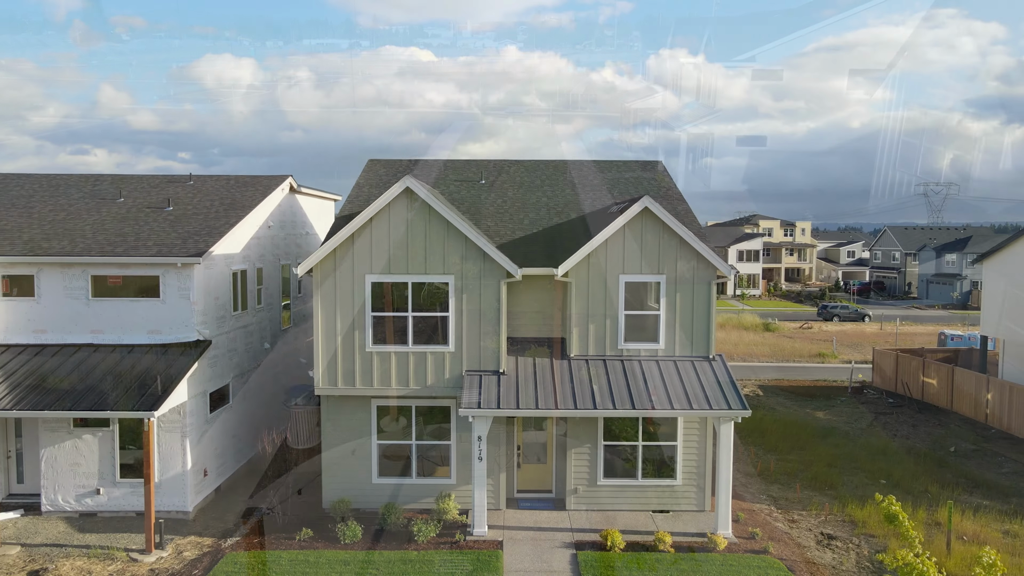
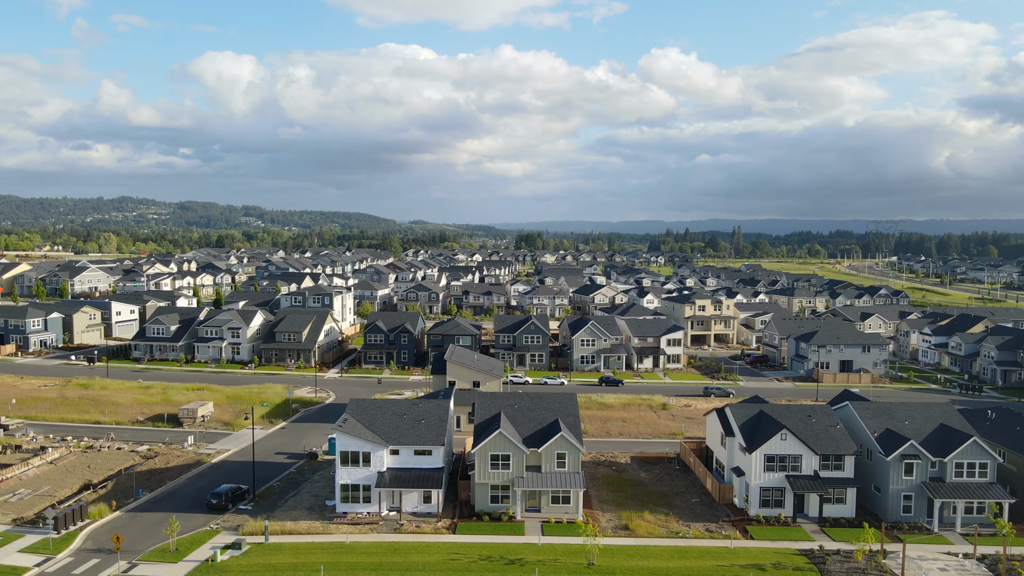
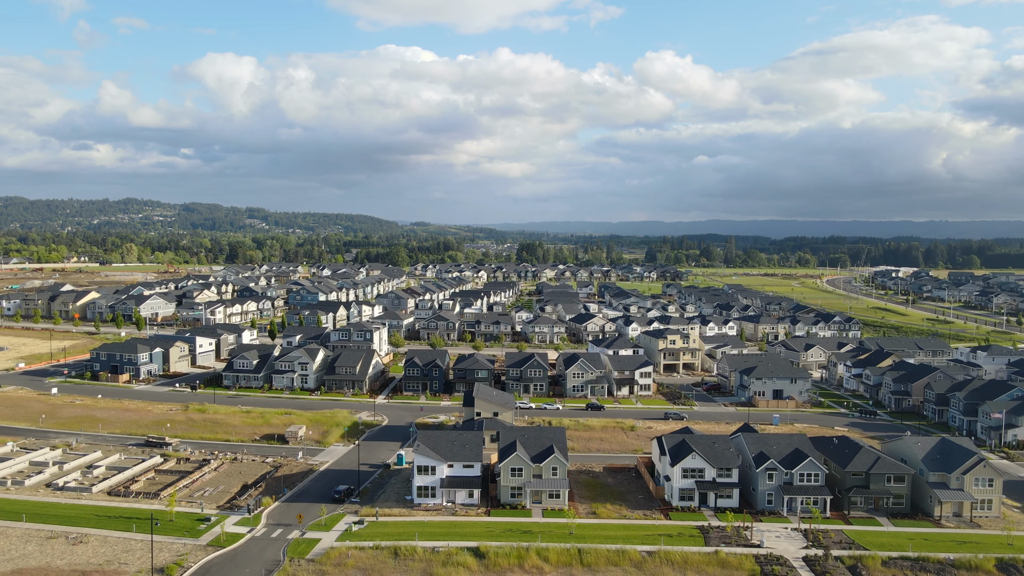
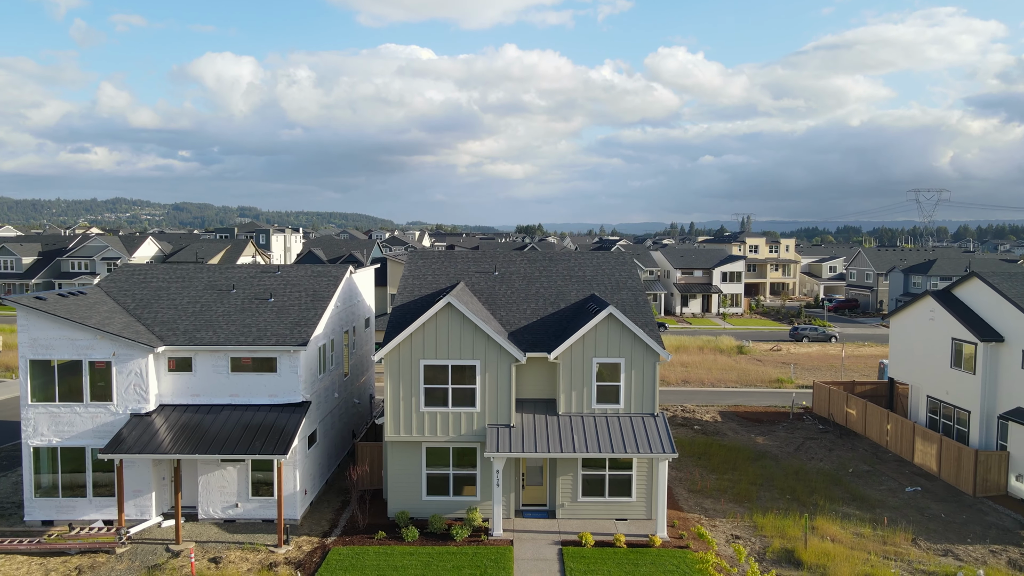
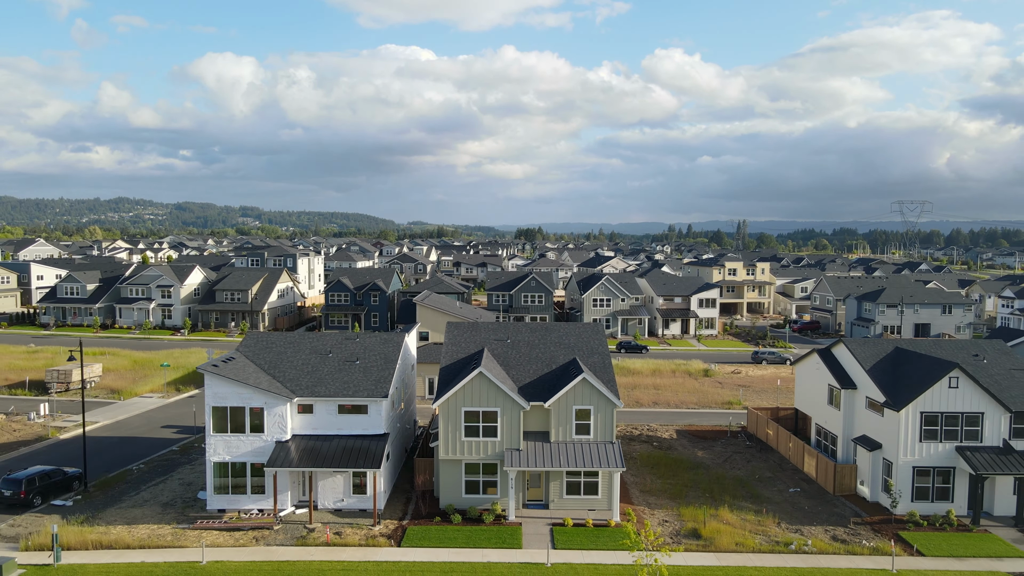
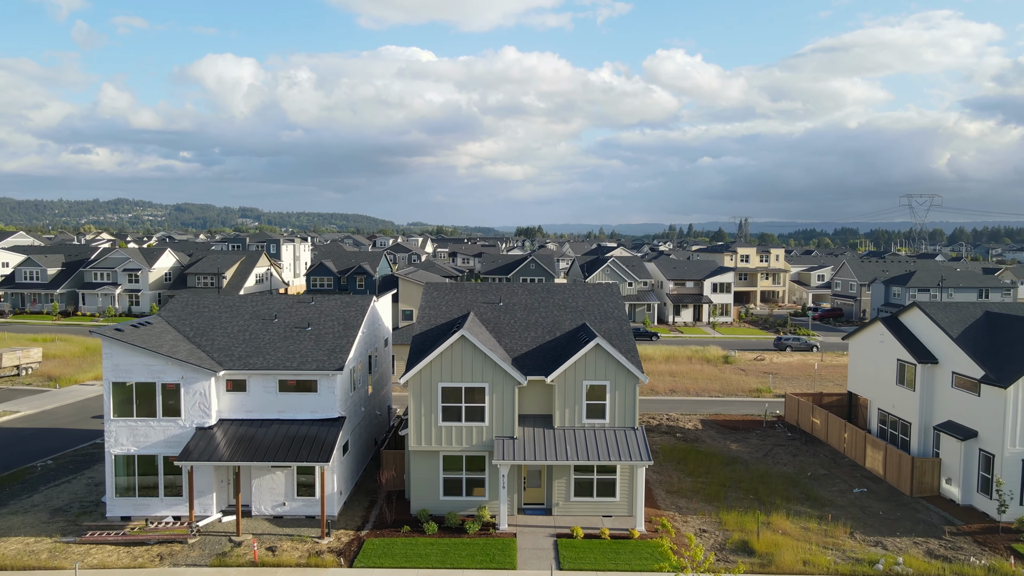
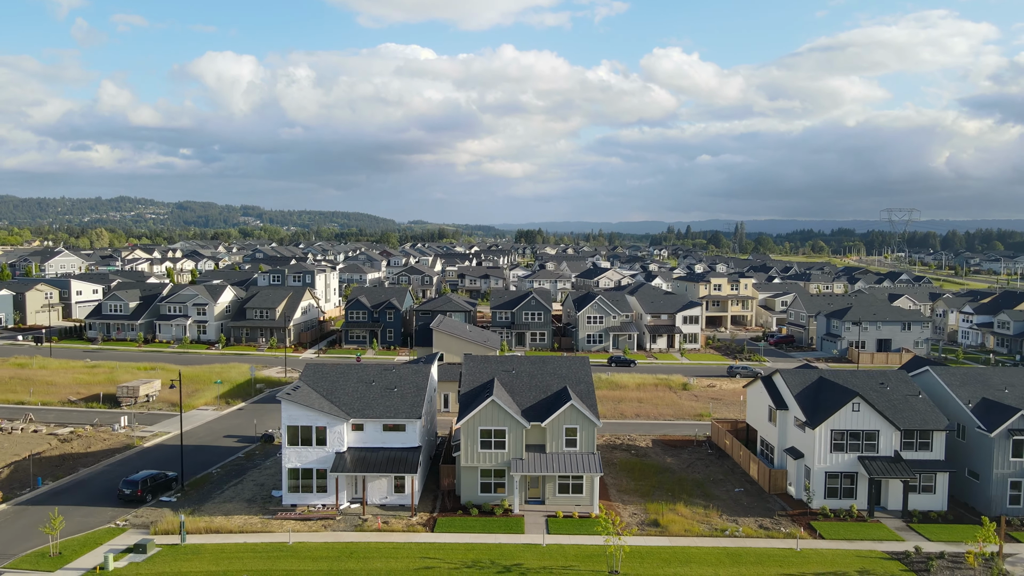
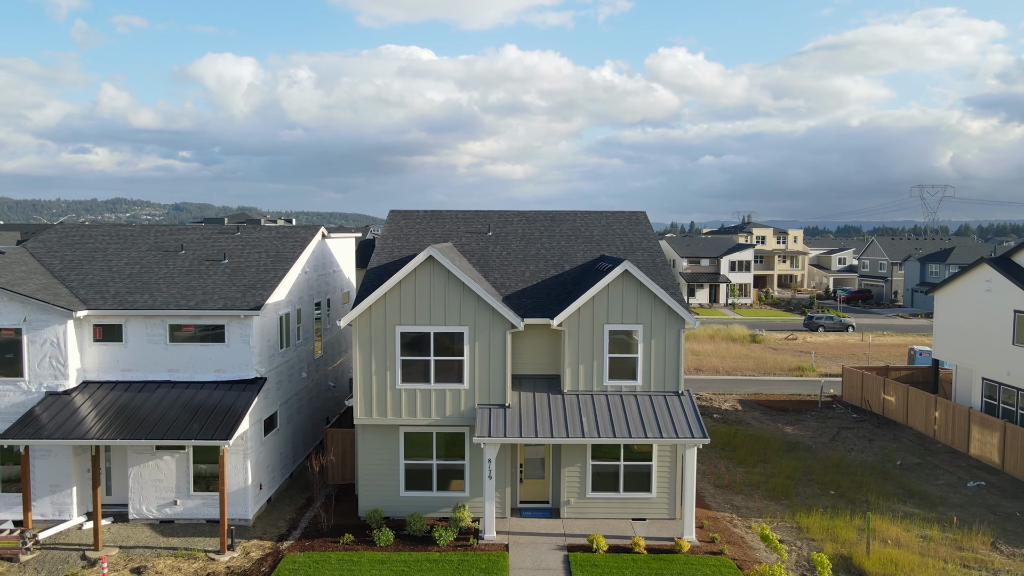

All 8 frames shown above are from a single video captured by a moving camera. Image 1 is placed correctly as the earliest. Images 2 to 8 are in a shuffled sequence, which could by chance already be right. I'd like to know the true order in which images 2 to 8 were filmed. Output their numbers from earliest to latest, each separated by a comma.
8, 4, 6, 5, 7, 2, 3
